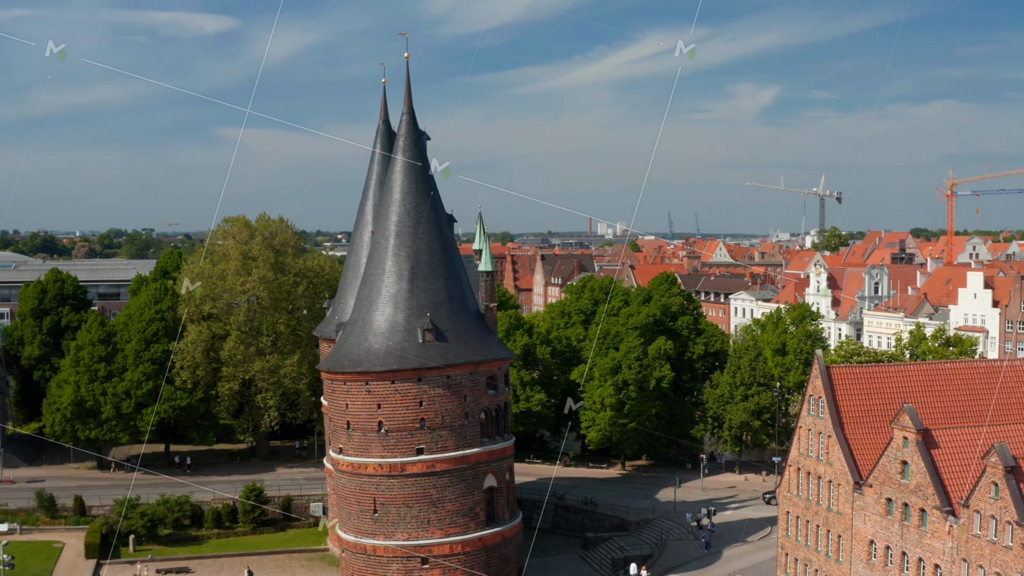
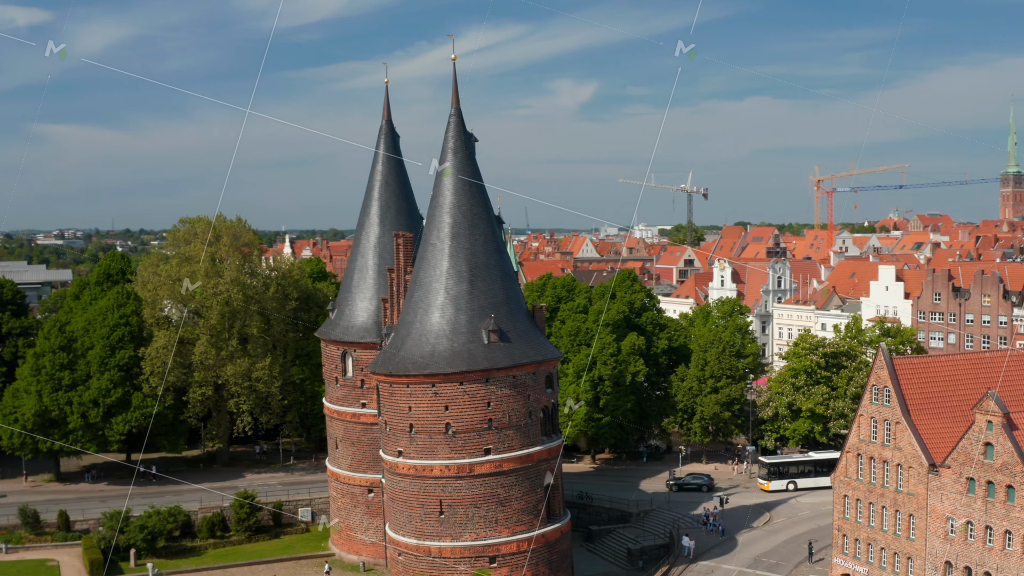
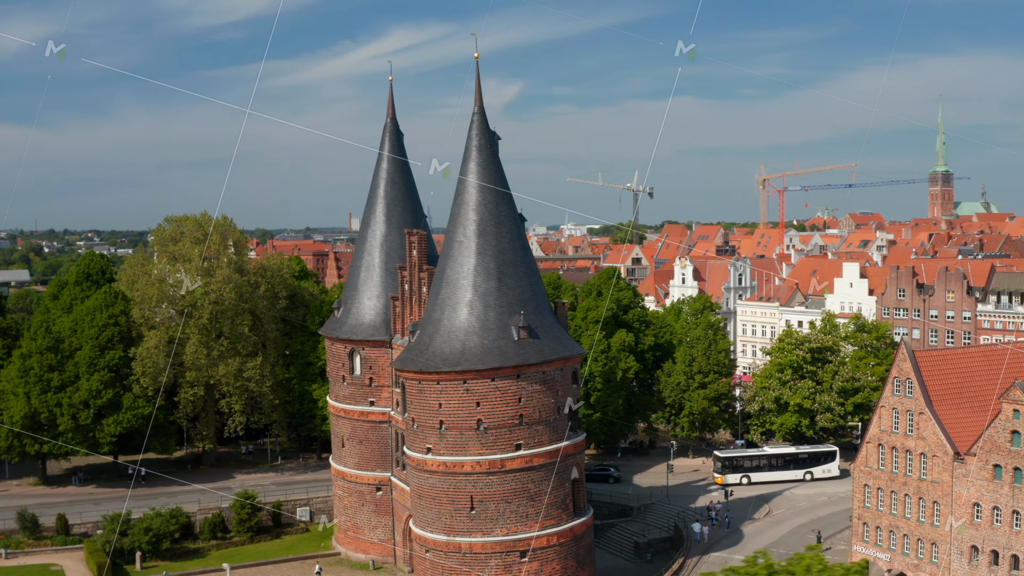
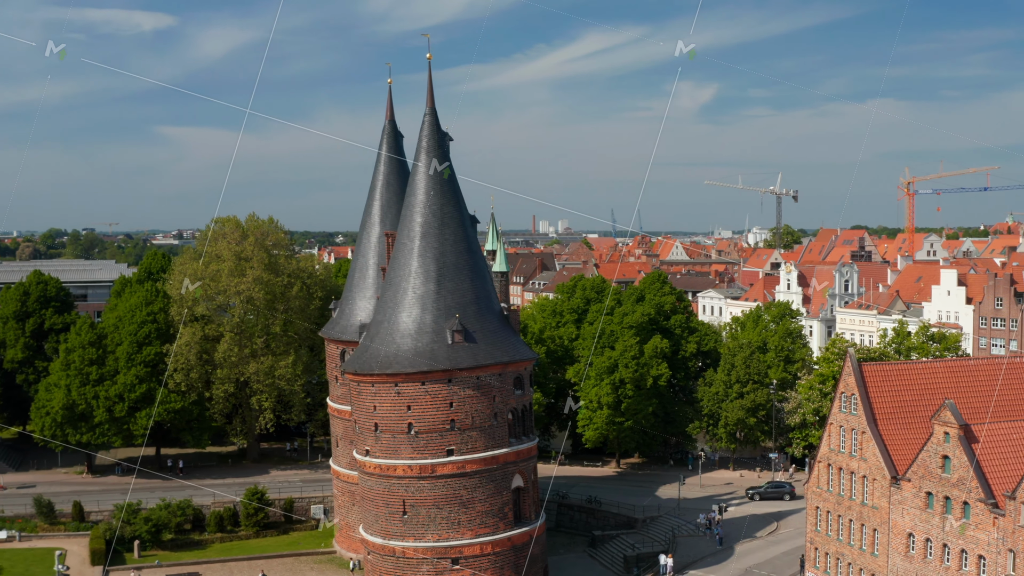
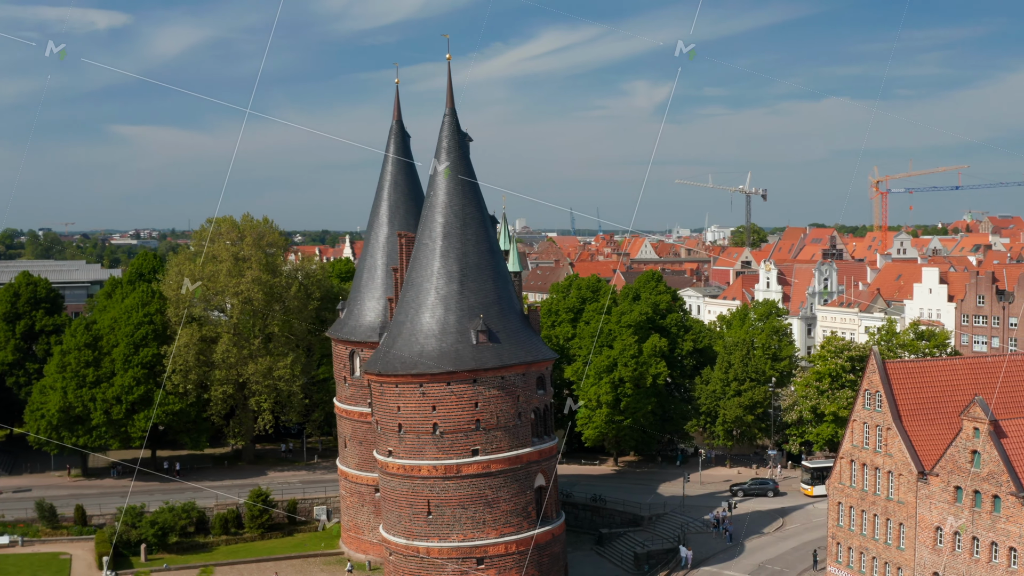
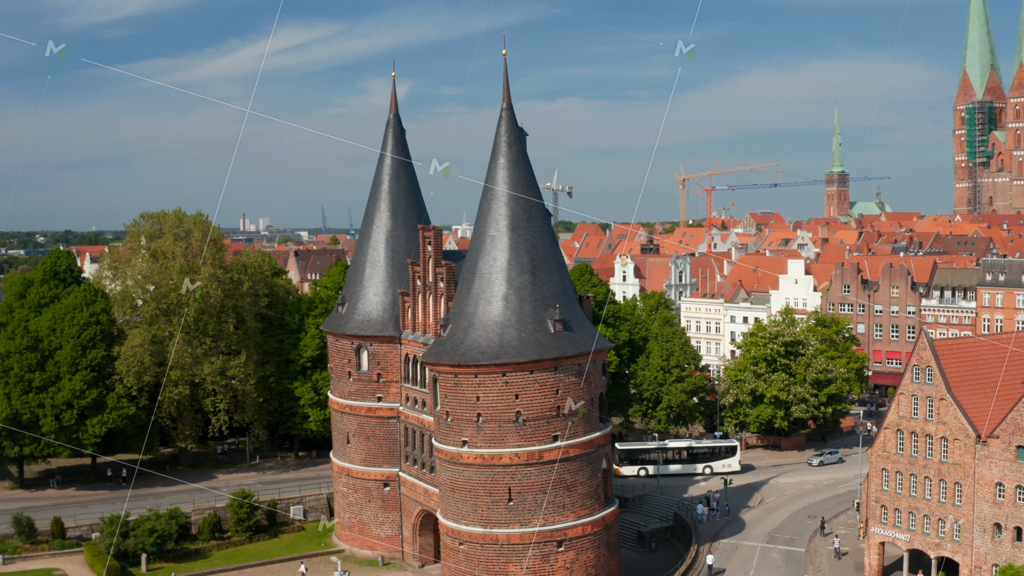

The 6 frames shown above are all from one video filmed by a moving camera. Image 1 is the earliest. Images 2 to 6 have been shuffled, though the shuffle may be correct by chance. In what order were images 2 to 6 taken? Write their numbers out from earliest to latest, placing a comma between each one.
4, 5, 2, 3, 6
